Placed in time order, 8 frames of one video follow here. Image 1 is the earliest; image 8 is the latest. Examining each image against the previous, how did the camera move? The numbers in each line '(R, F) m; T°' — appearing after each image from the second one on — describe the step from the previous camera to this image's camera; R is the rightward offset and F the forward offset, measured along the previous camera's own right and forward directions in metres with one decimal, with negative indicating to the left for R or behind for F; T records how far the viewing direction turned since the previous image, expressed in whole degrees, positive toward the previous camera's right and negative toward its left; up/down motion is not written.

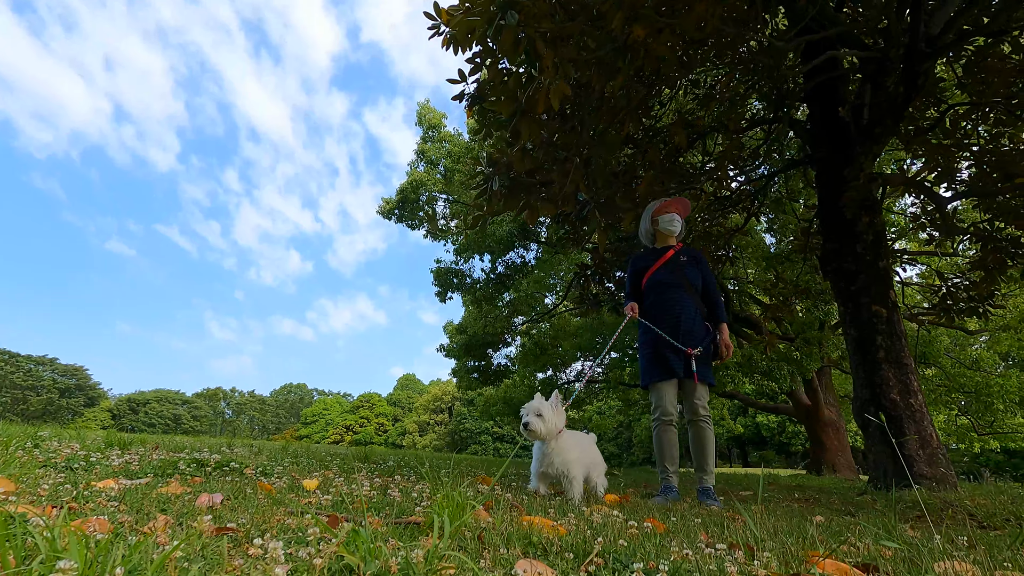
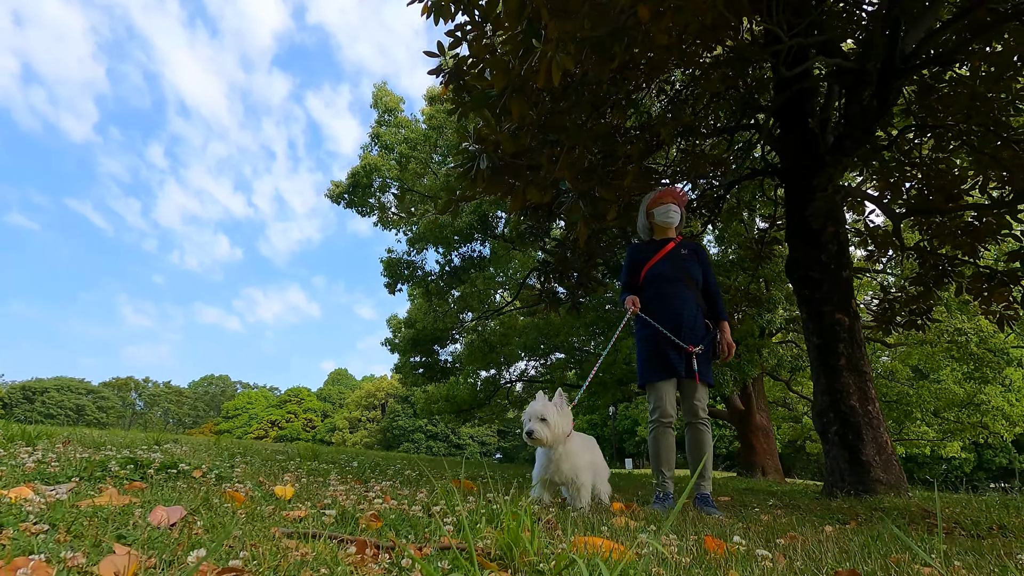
(-0.3, +0.3) m; +6°
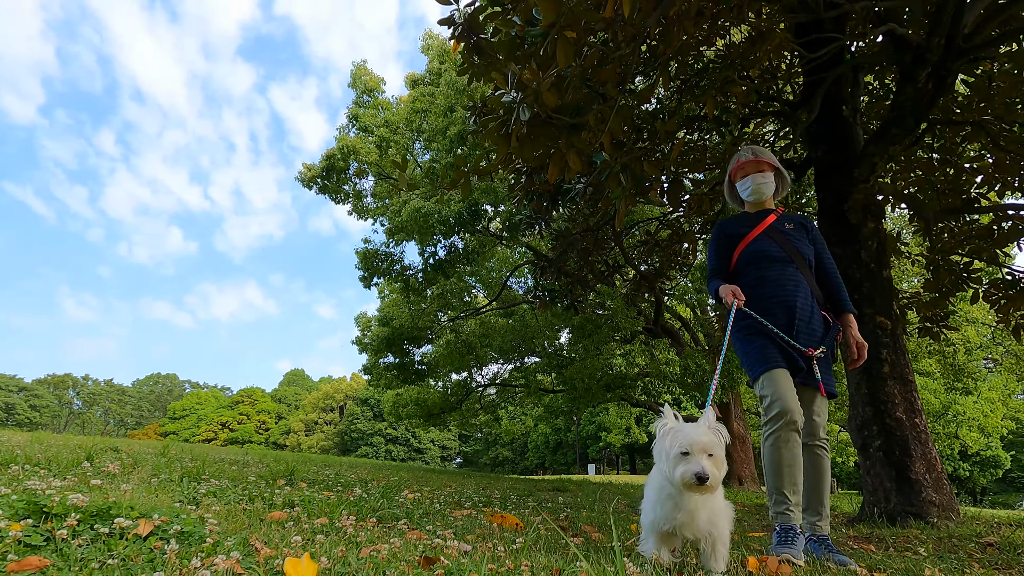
(-0.4, +0.6) m; +4°
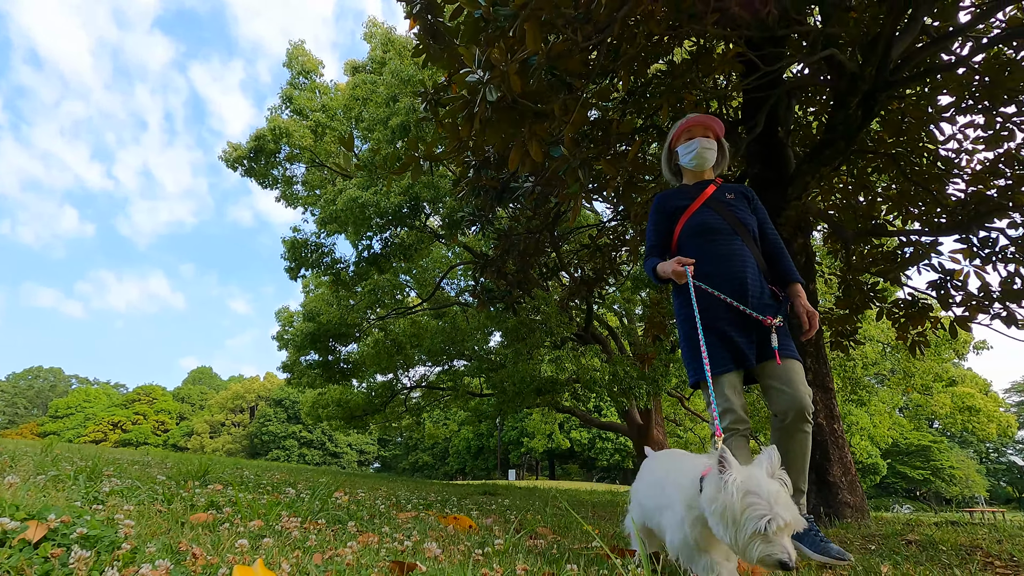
(-0.1, +0.1) m; +8°
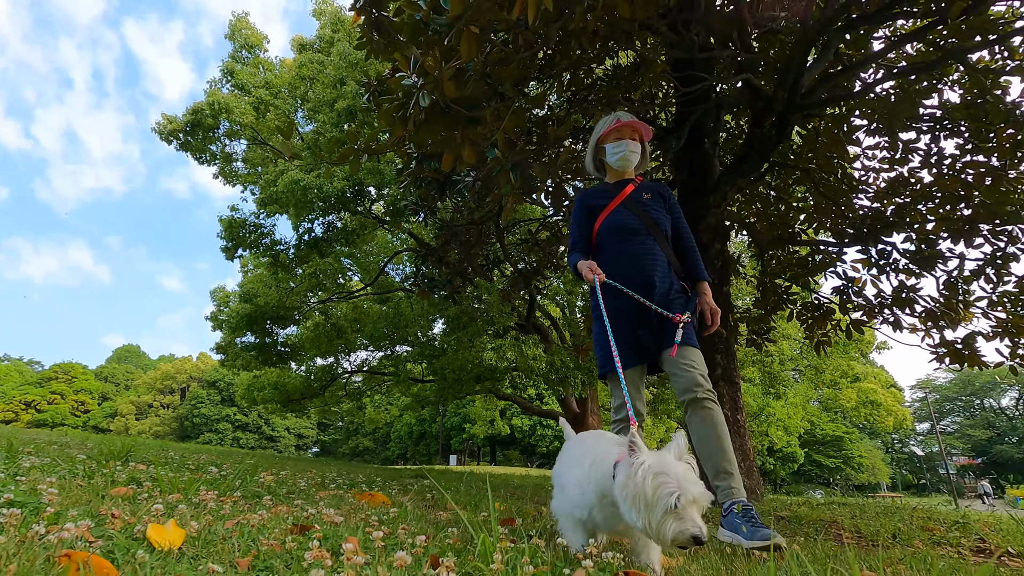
(+0.1, -0.2) m; +5°
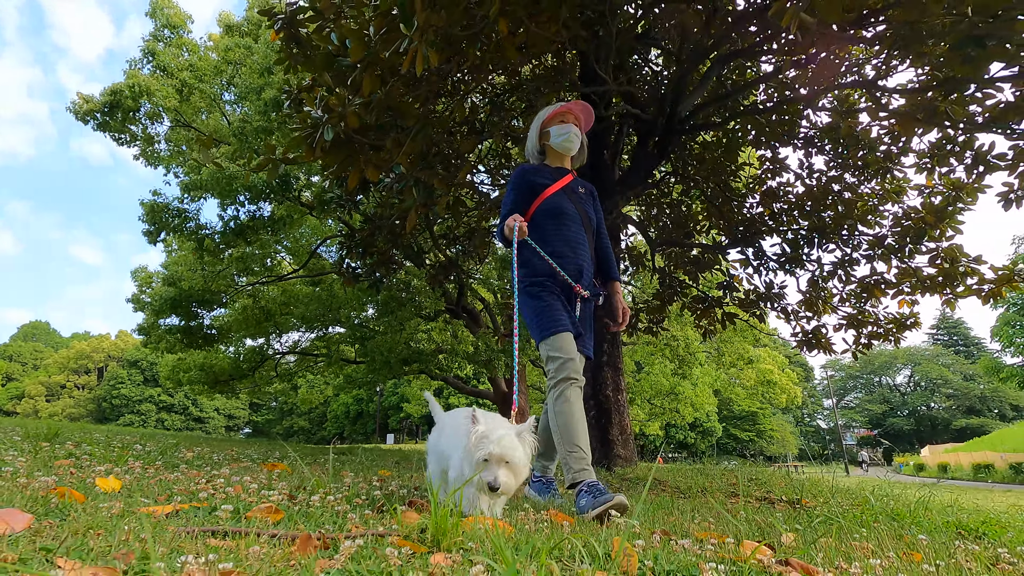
(+0.3, -0.6) m; +6°
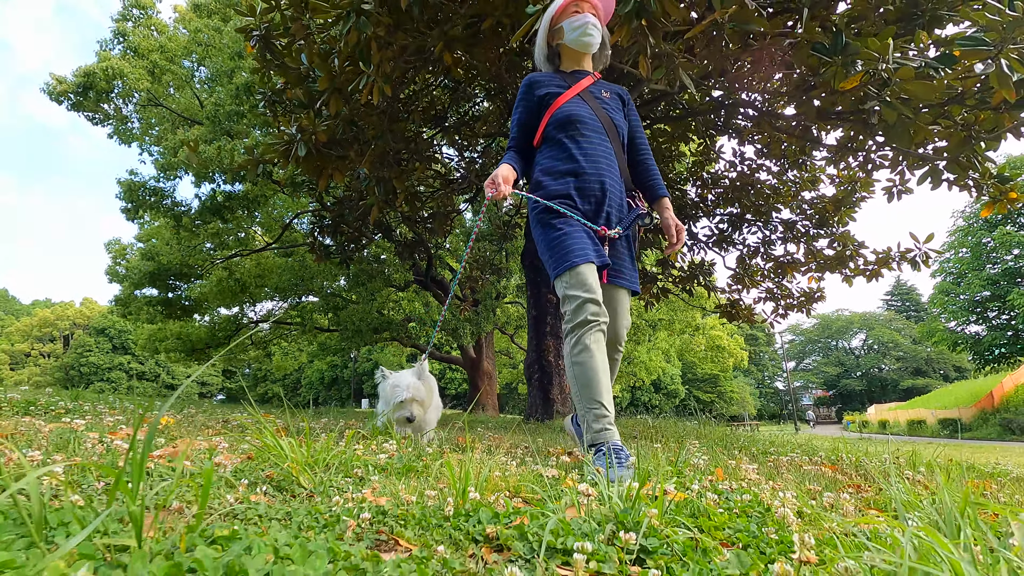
(+0.2, -0.8) m; +3°
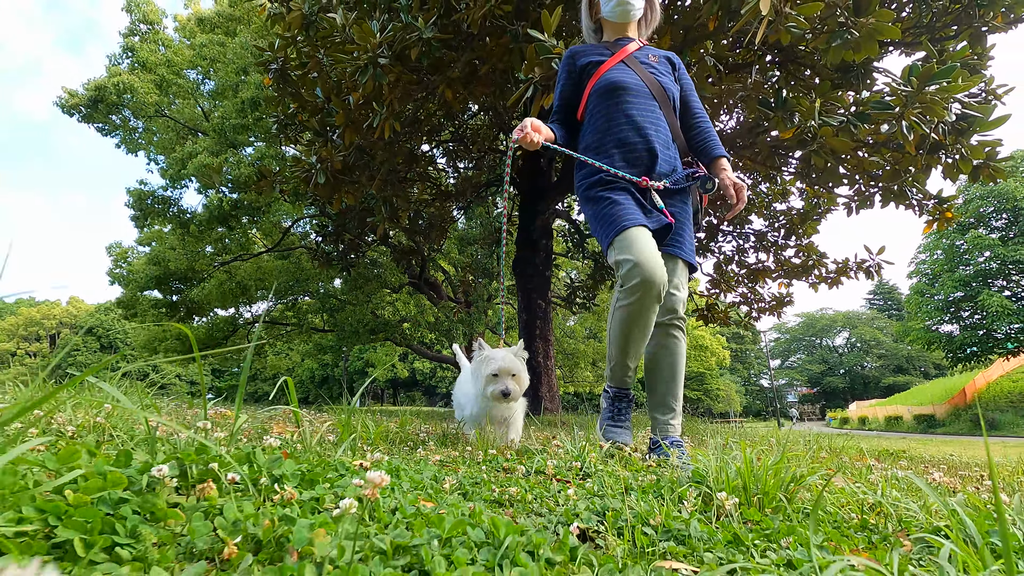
(0.0, -0.5) m; +1°
